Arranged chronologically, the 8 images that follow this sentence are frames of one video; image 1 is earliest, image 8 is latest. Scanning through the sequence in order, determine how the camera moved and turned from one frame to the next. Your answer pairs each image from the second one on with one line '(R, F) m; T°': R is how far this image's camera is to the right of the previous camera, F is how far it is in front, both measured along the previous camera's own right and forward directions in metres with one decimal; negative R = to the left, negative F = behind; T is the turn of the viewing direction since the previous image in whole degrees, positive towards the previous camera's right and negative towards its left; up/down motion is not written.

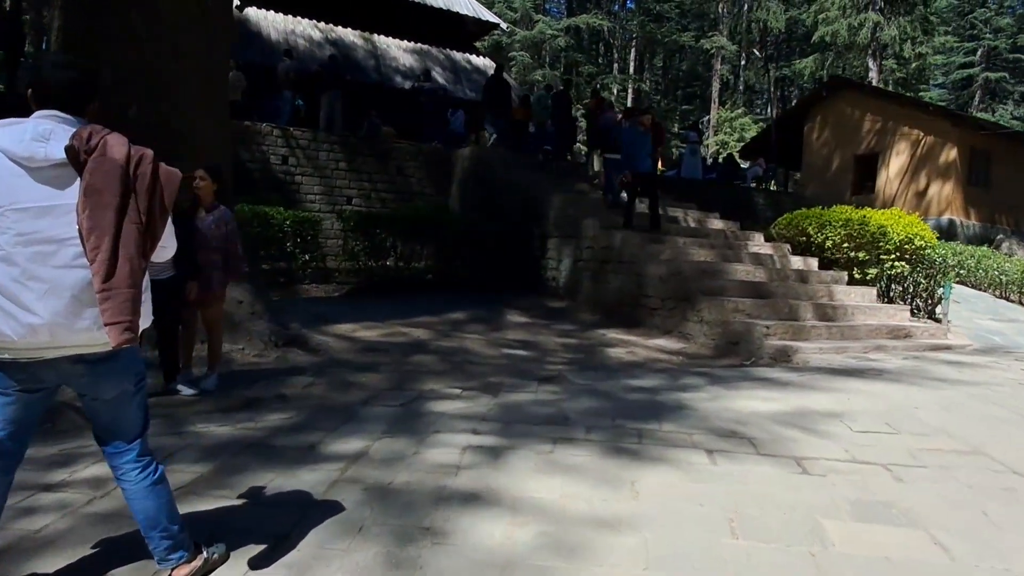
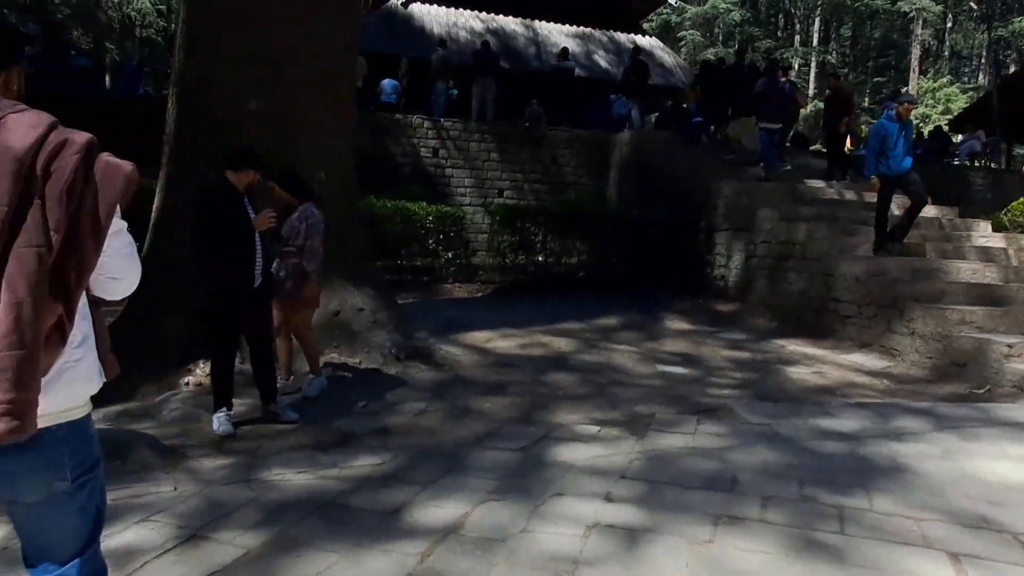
(+0.1, +1.2) m; -13°
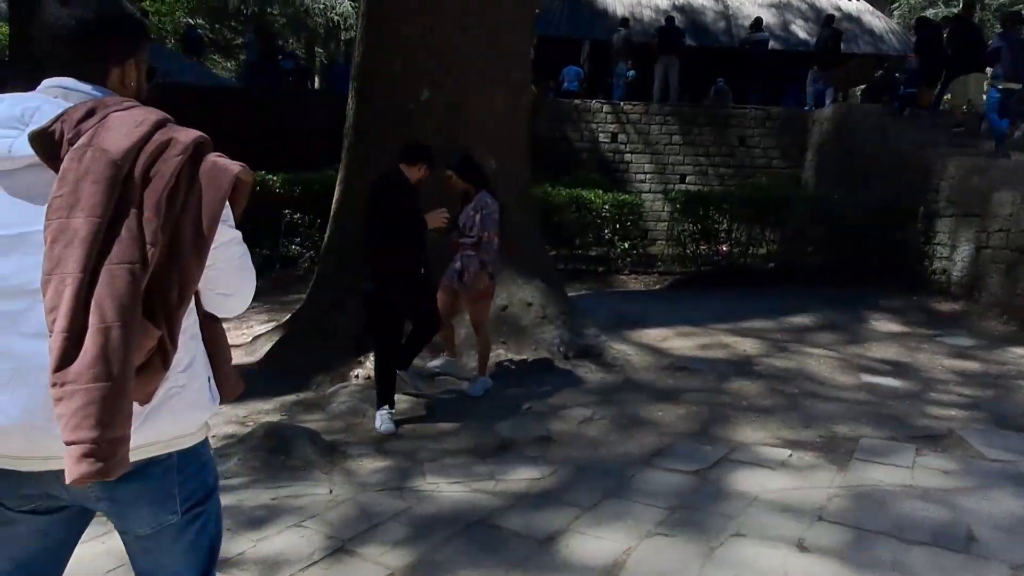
(0.0, +0.4) m; -14°
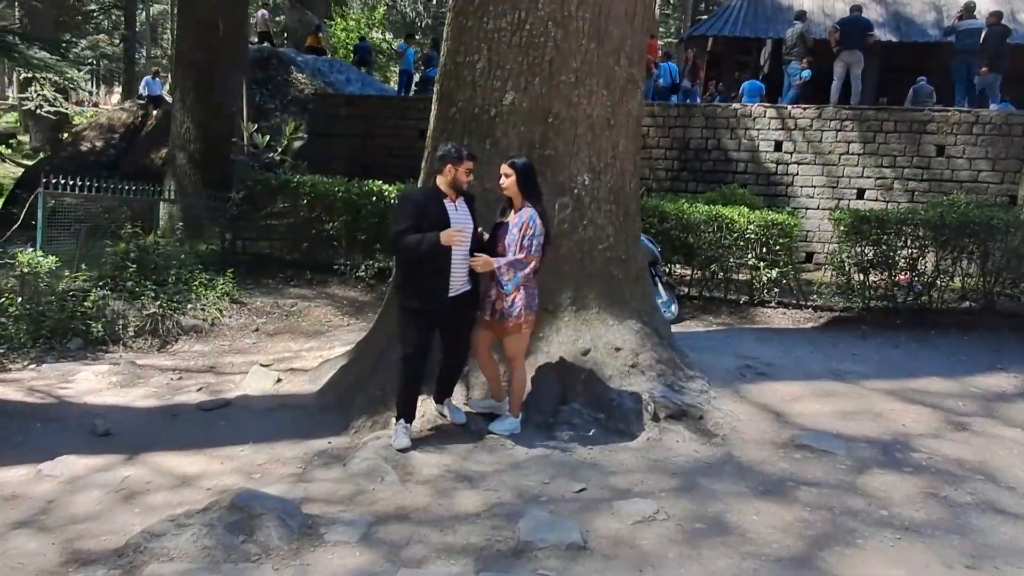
(+0.6, +1.1) m; -14°
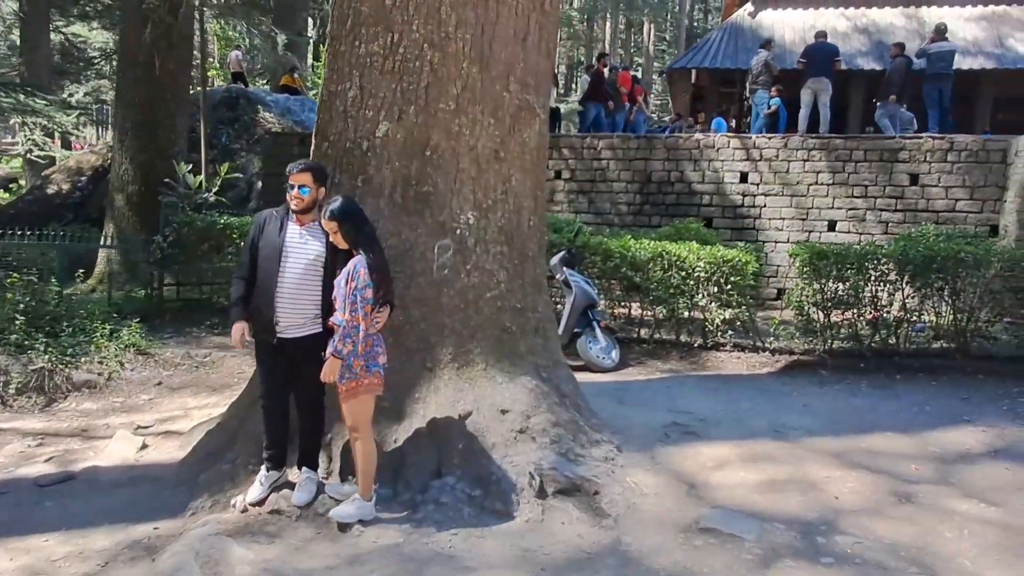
(+0.9, +0.7) m; -1°
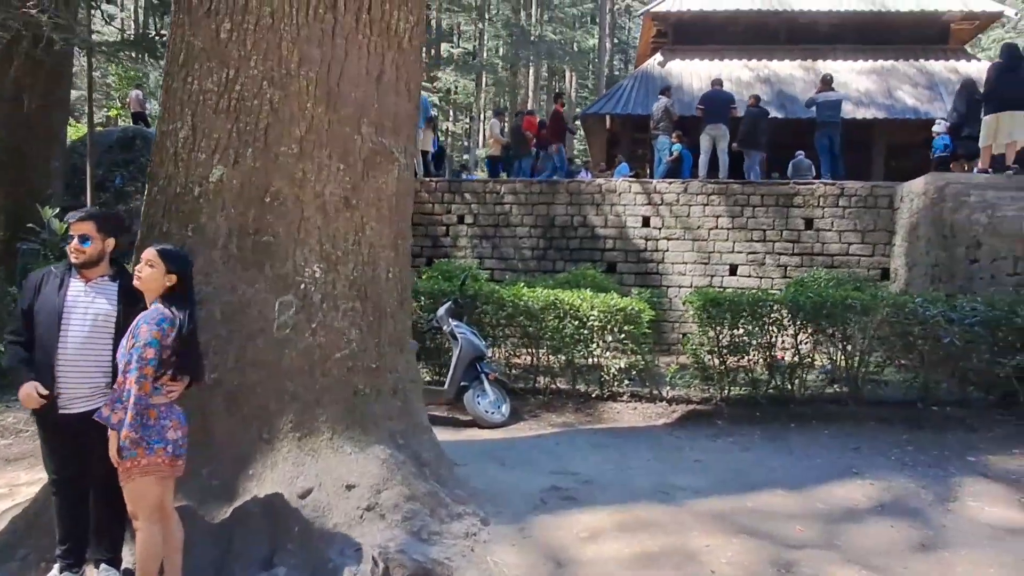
(+0.5, +0.4) m; +5°
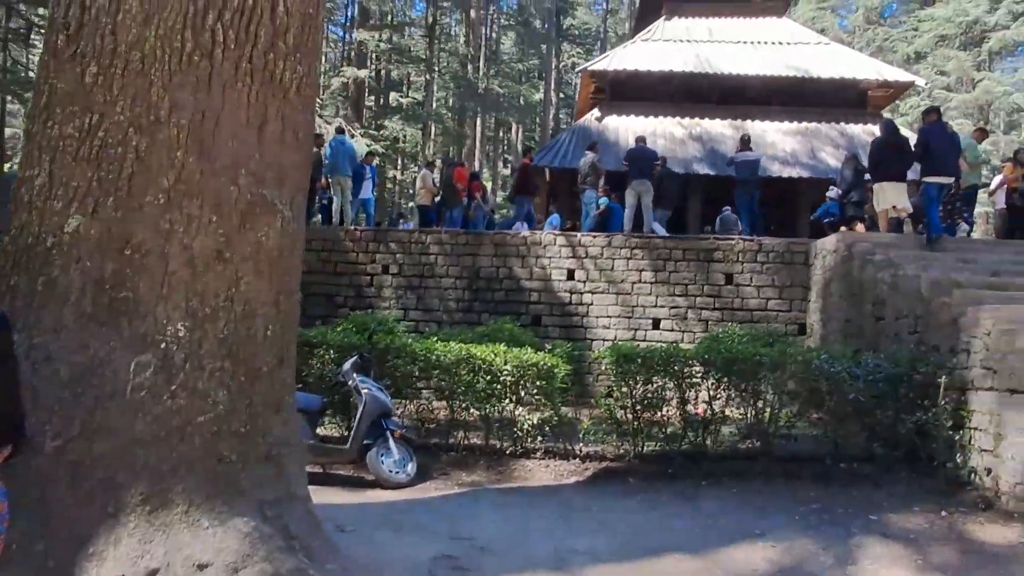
(+0.4, +0.1) m; +4°
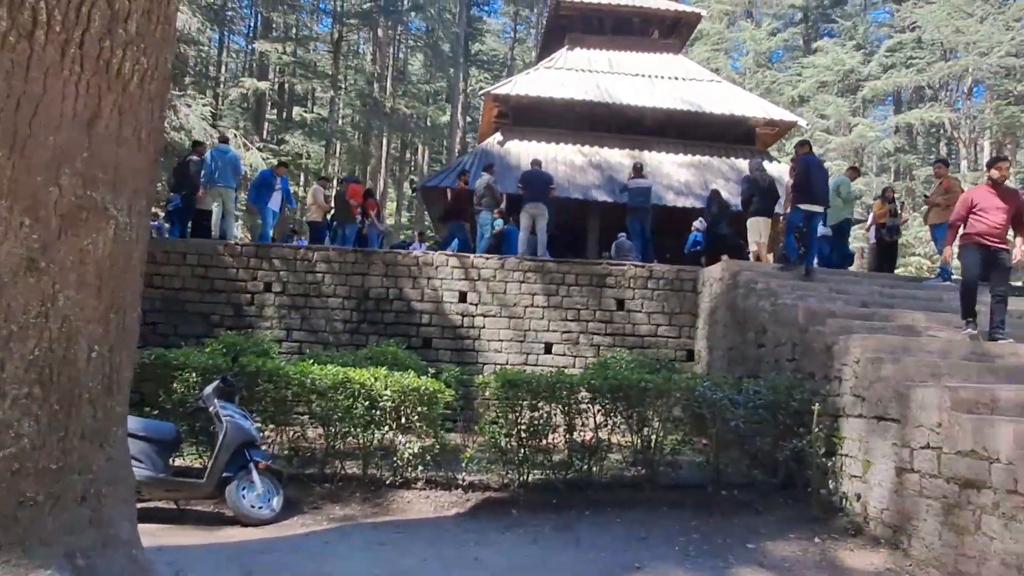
(+0.2, +0.3) m; +7°
